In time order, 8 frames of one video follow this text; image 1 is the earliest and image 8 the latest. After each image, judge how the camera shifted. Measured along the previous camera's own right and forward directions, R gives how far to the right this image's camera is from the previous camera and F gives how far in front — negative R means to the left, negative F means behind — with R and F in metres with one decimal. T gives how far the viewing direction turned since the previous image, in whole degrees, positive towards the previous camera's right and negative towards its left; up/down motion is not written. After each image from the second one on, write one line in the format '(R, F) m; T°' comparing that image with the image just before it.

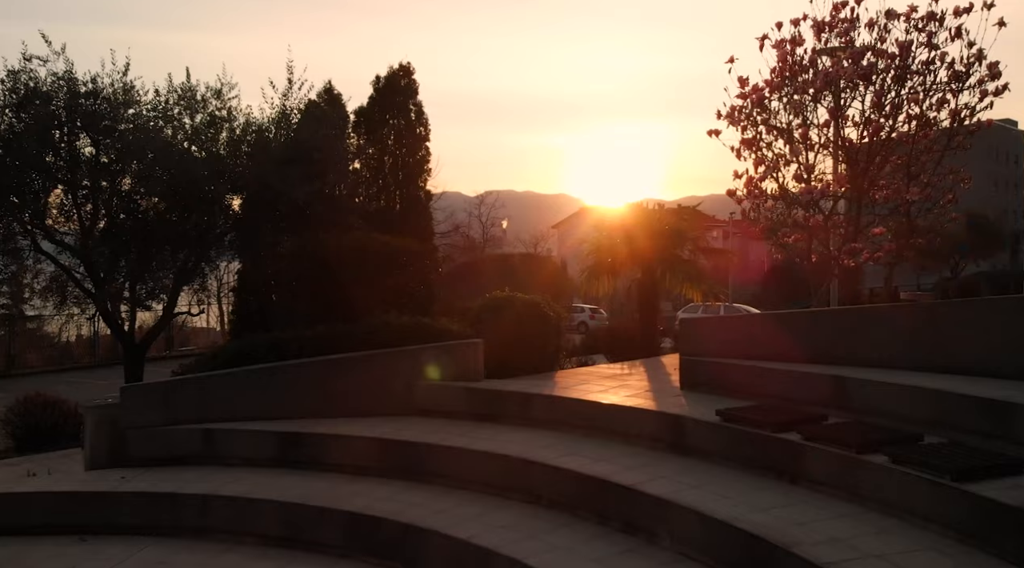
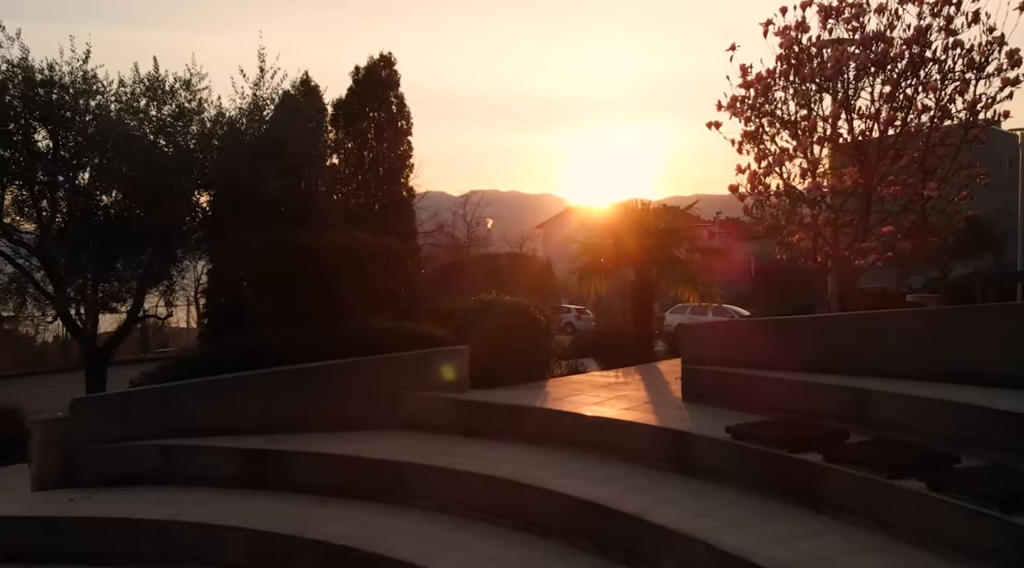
(0.0, +0.7) m; +1°
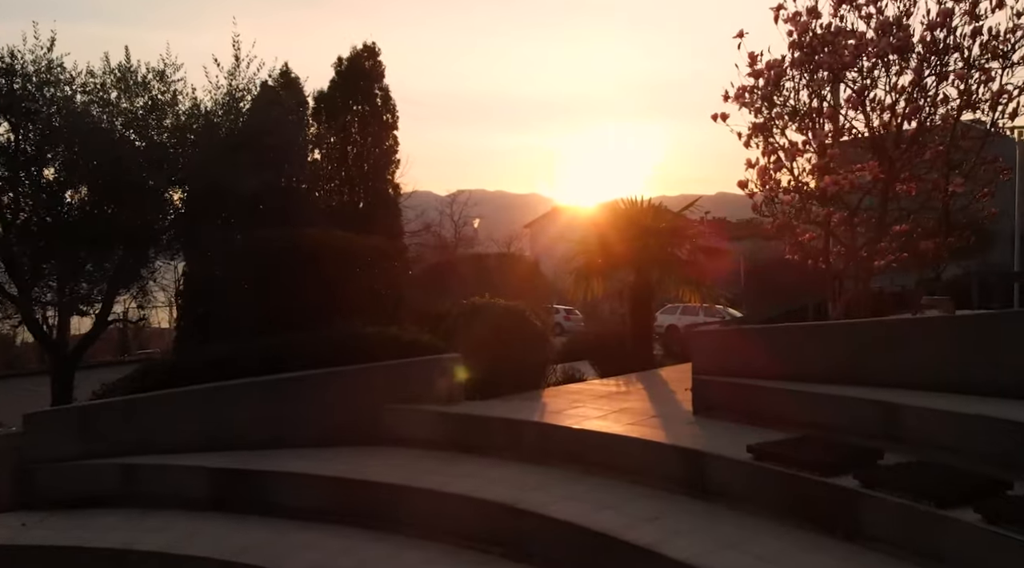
(-0.1, +0.7) m; +1°
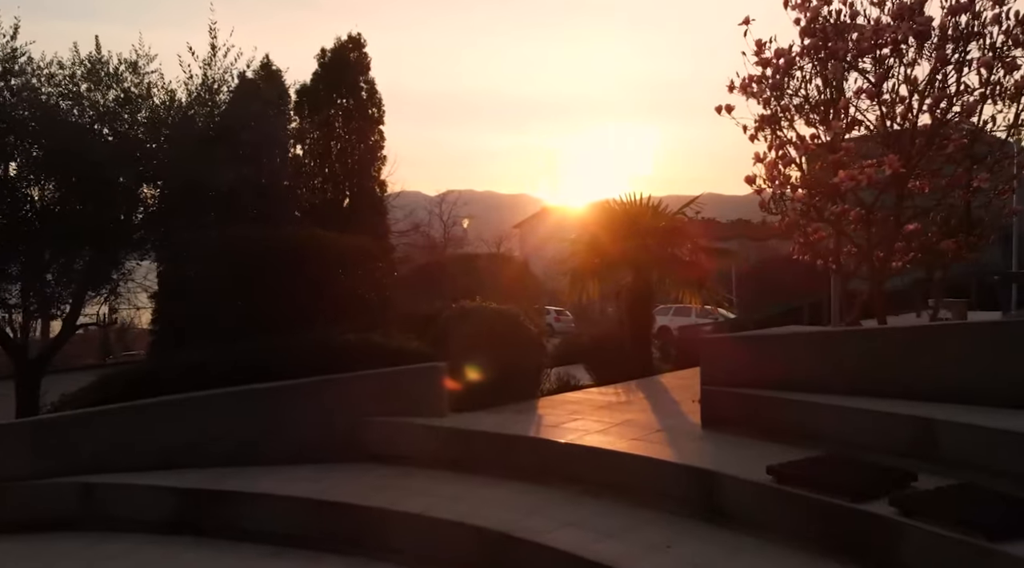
(0.0, +0.6) m; +1°
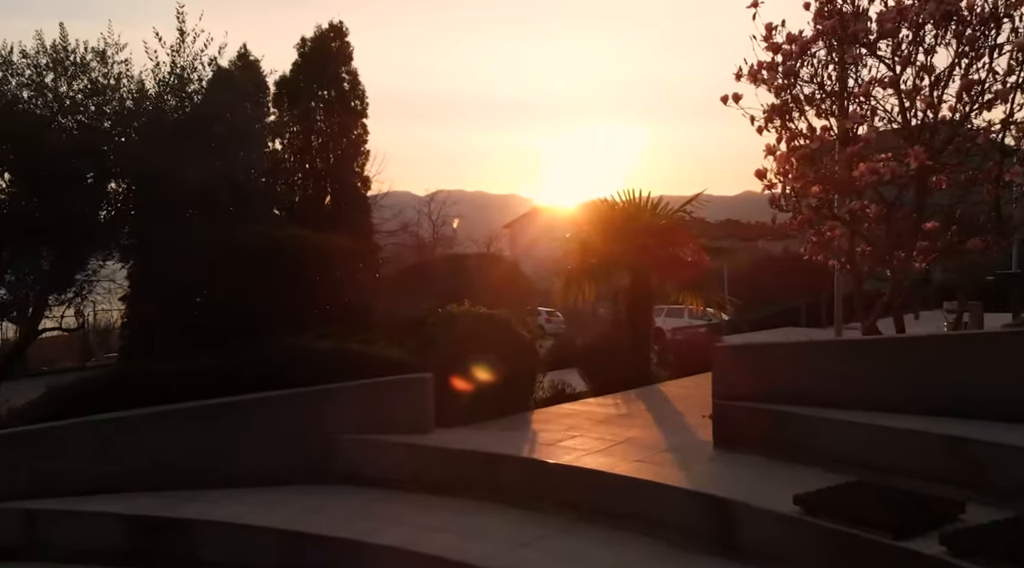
(0.0, +0.7) m; +1°
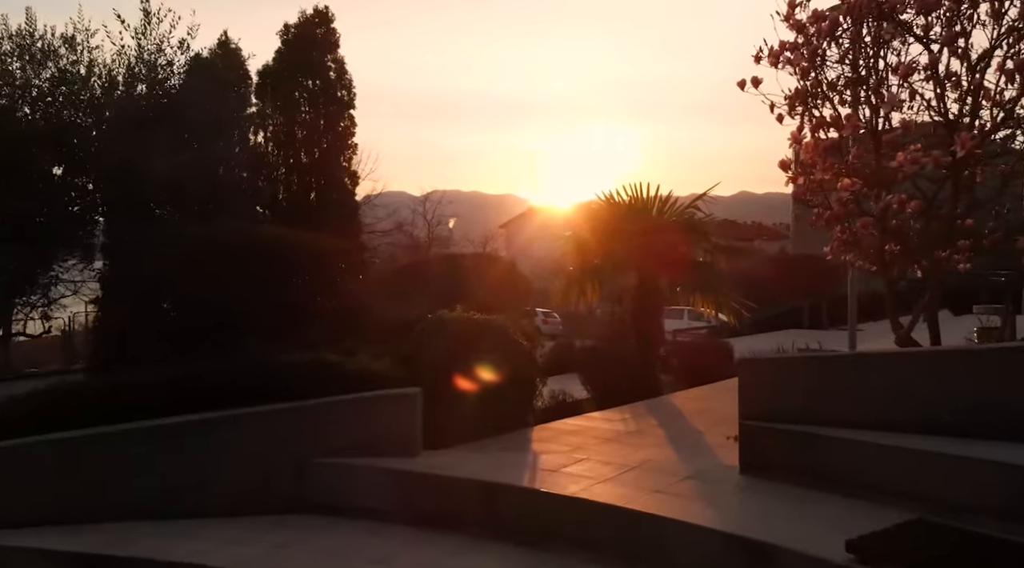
(0.0, +0.8) m; 0°
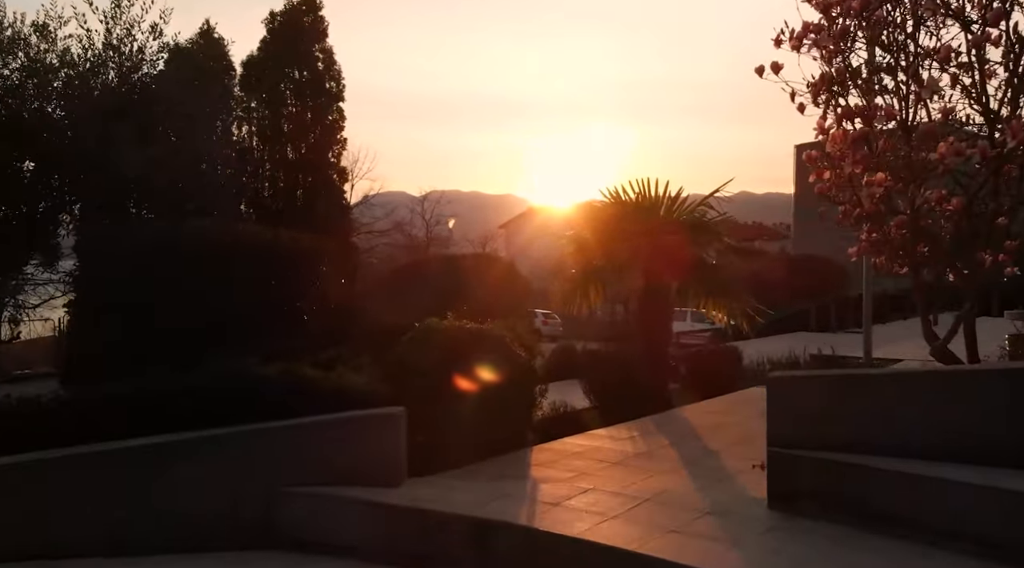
(0.0, +0.7) m; 0°
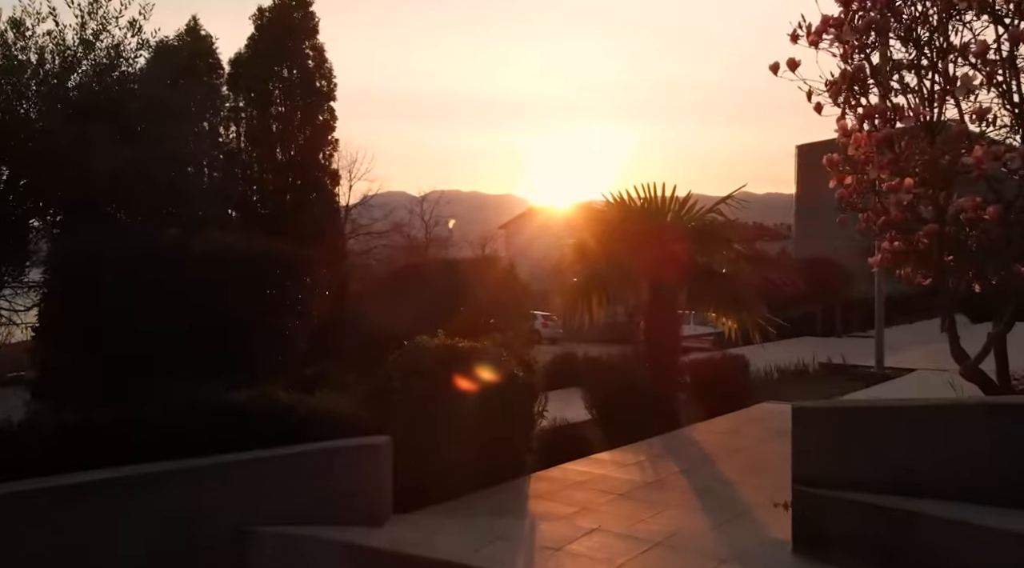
(0.0, +0.5) m; 0°
